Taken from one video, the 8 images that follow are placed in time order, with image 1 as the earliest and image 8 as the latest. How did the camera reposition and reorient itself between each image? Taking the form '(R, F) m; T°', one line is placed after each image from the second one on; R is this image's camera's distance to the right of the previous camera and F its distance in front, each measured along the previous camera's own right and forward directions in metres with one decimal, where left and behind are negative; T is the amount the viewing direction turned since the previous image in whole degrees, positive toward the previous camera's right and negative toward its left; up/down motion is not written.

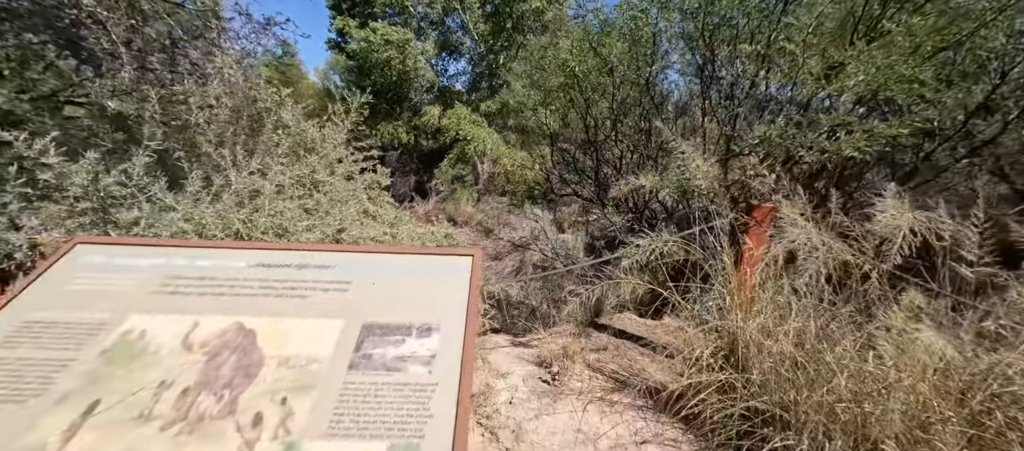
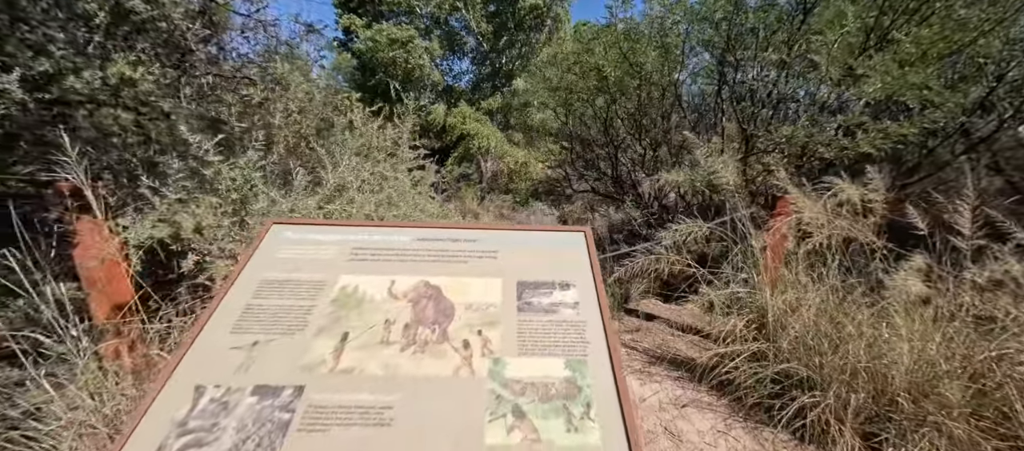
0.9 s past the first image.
(-0.4, -0.3) m; 0°
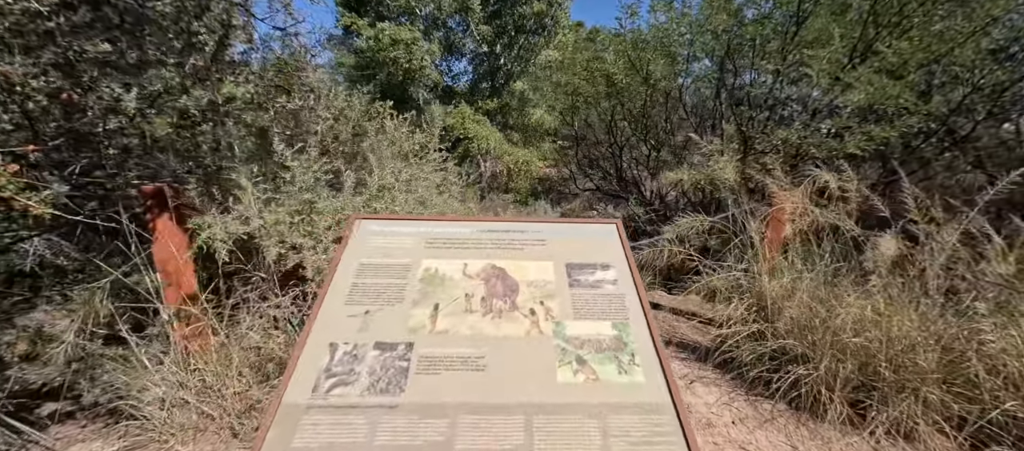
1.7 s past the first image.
(-0.2, -0.2) m; +1°
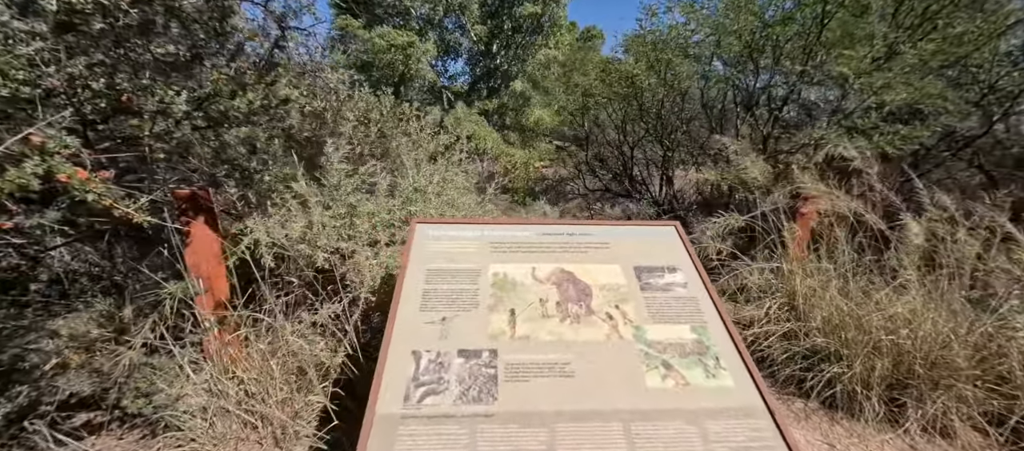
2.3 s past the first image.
(-0.3, 0.0) m; +1°
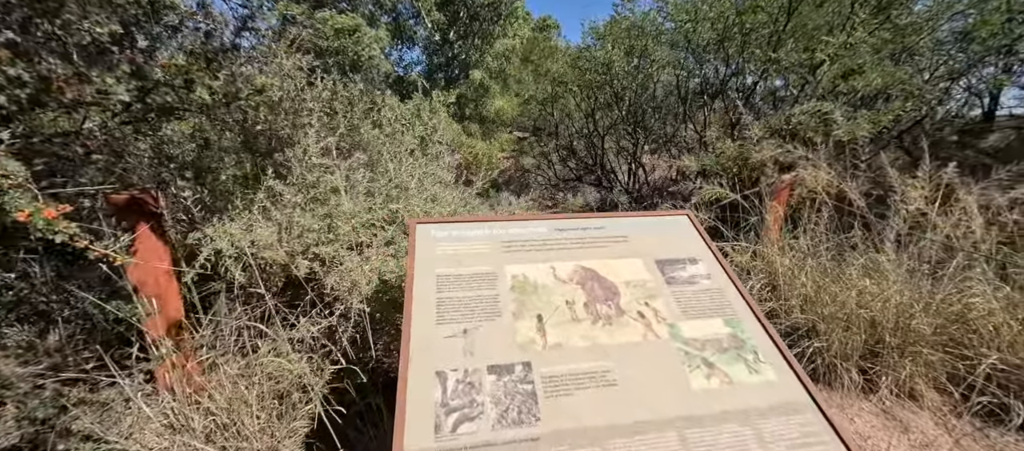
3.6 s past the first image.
(-0.2, +0.1) m; +6°
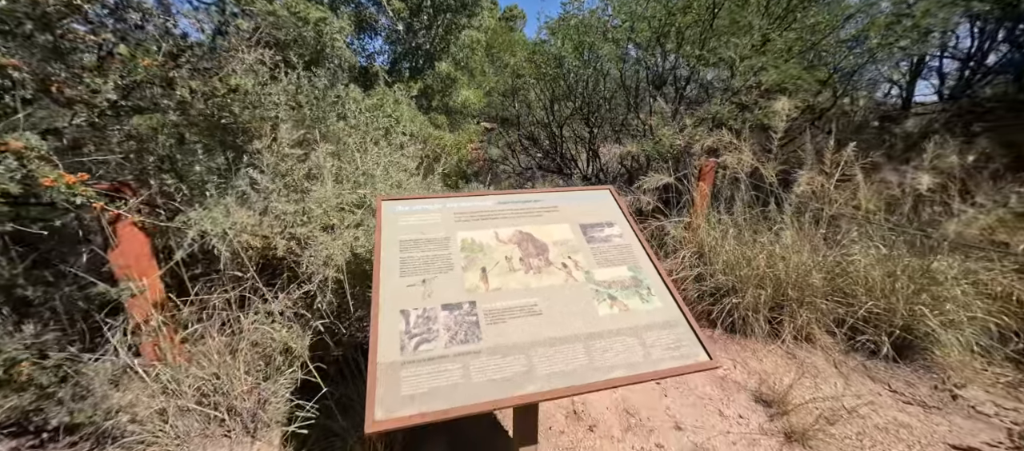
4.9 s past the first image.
(+0.1, -0.3) m; +4°
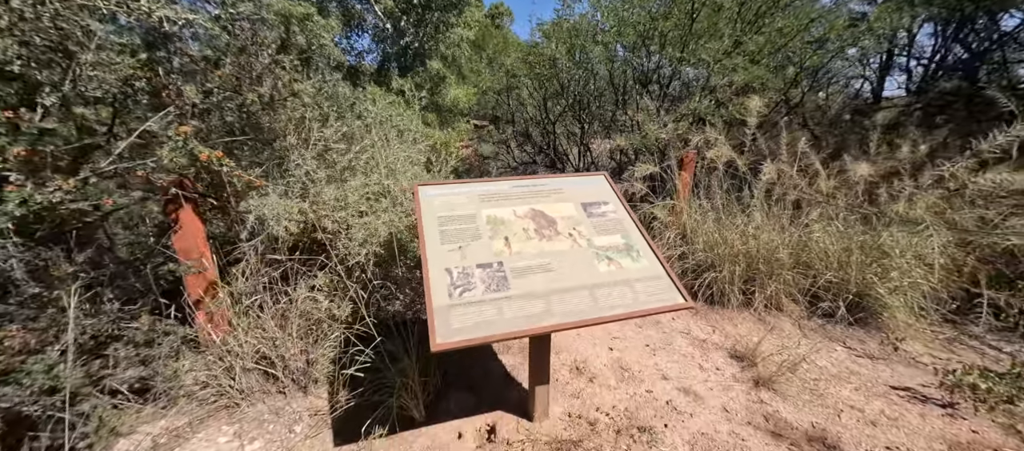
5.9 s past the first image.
(-0.1, -0.3) m; +2°
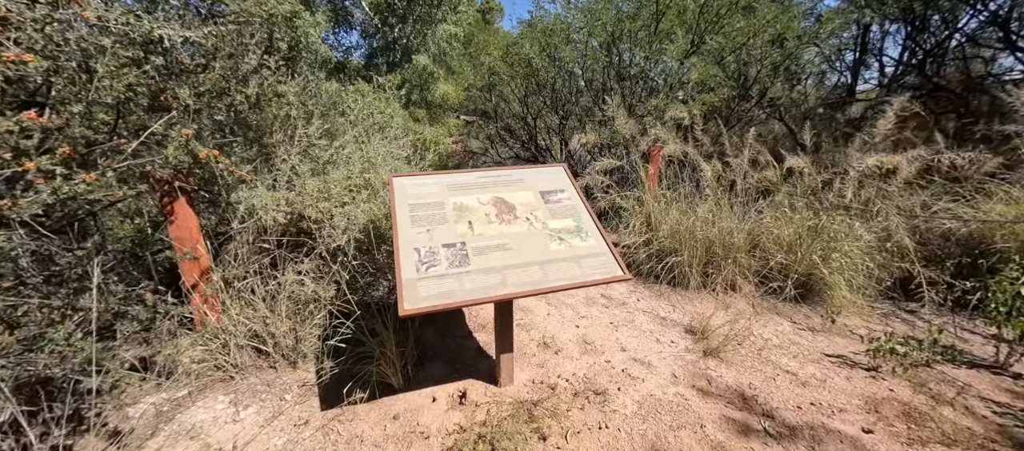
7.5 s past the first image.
(+0.2, -0.2) m; +1°
